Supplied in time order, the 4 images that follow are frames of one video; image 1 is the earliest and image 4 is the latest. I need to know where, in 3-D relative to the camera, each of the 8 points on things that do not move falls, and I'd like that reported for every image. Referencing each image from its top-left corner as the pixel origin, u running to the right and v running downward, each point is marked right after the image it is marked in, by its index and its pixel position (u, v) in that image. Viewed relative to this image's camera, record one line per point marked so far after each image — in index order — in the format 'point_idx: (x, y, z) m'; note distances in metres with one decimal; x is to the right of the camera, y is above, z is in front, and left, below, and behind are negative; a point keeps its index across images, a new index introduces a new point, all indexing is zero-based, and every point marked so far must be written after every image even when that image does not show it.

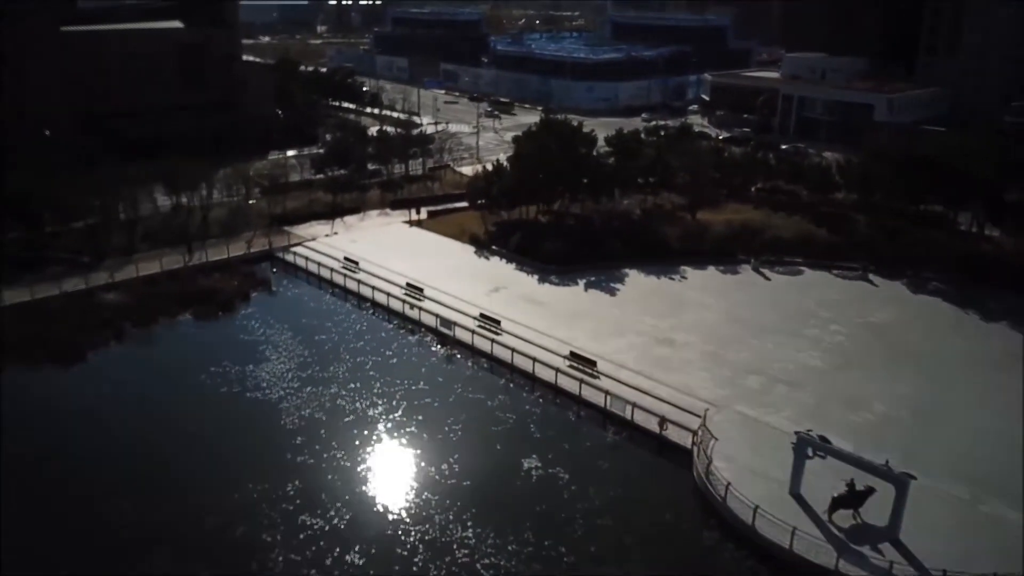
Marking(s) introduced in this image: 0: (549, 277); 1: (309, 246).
0: (+0.3, +0.1, +7.0) m
1: (-1.9, +0.4, +7.7) m
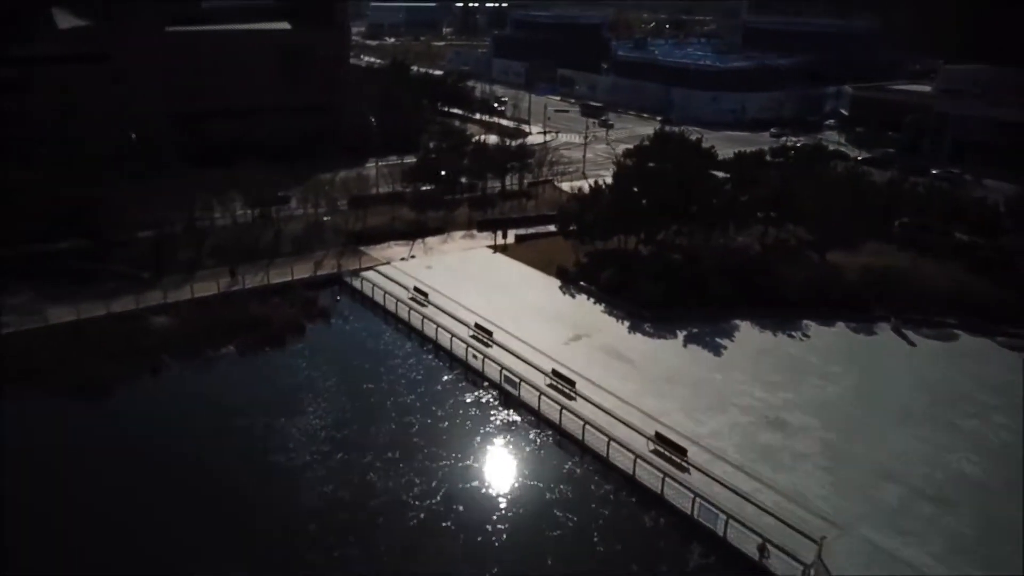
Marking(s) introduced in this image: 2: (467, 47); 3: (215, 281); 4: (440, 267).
0: (+0.9, -0.3, +6.0) m
1: (-1.1, +0.1, +7.1) m
2: (-1.1, +5.8, +19.8) m
3: (-2.4, +0.1, +6.6) m
4: (-0.6, +0.2, +7.2) m
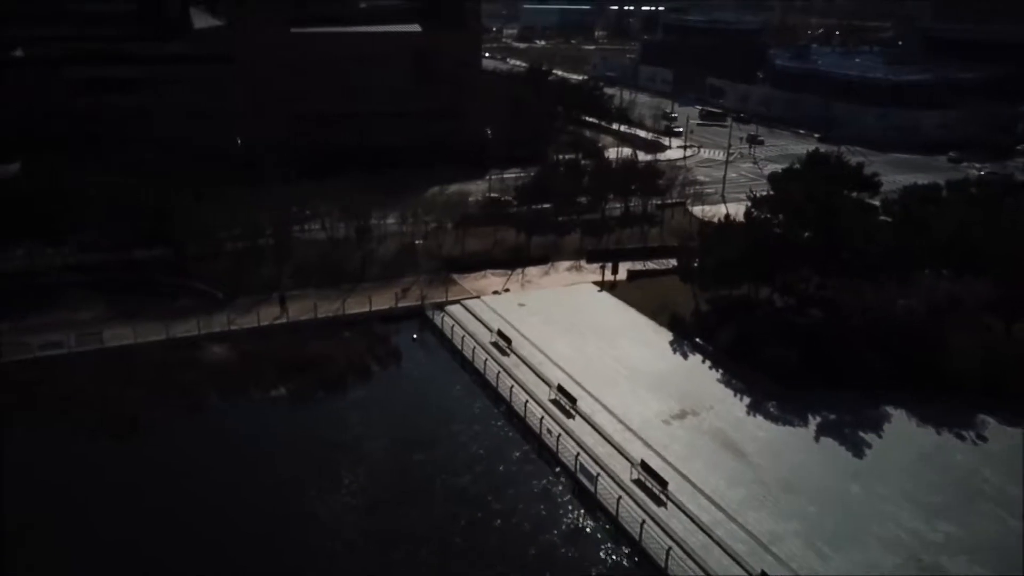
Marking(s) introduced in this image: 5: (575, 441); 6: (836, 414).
0: (+1.5, -0.7, +4.9) m
1: (-0.3, -0.1, +6.3) m
2: (+2.2, +5.3, +18.8) m
3: (-1.7, -0.1, +6.1) m
4: (+0.2, -0.1, +6.3) m
5: (+0.3, -0.8, +4.4) m
6: (+1.9, -0.7, +4.8) m
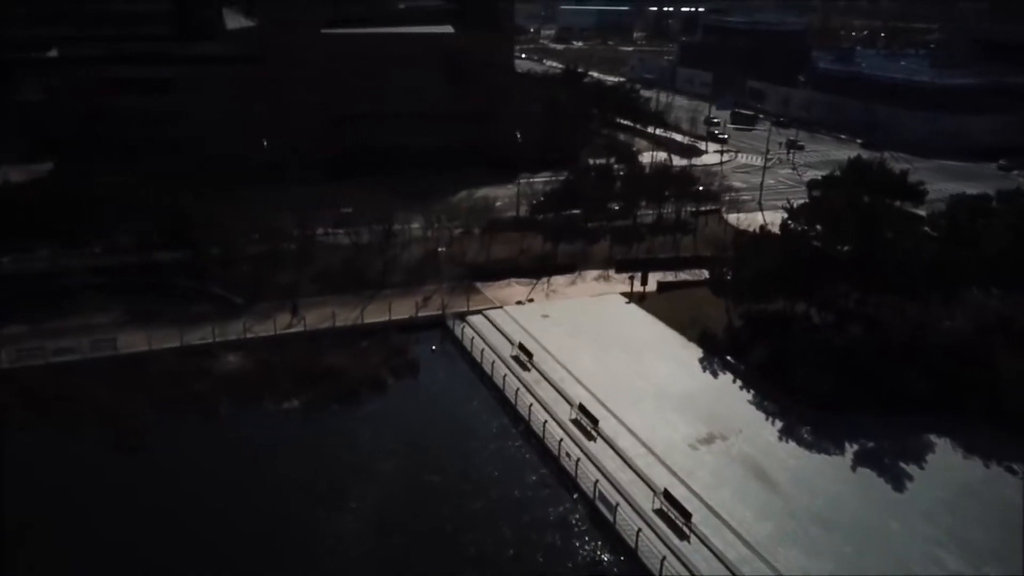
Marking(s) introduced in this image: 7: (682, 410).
0: (+1.6, -0.8, +4.6) m
1: (-0.2, -0.2, +6.1) m
2: (+3.0, +5.2, +18.5) m
3: (-1.5, -0.2, +5.9) m
4: (+0.4, -0.2, +6.1) m
5: (+0.4, -0.9, +4.2) m
6: (+2.0, -0.8, +4.5) m
7: (+1.0, -0.7, +4.8) m
